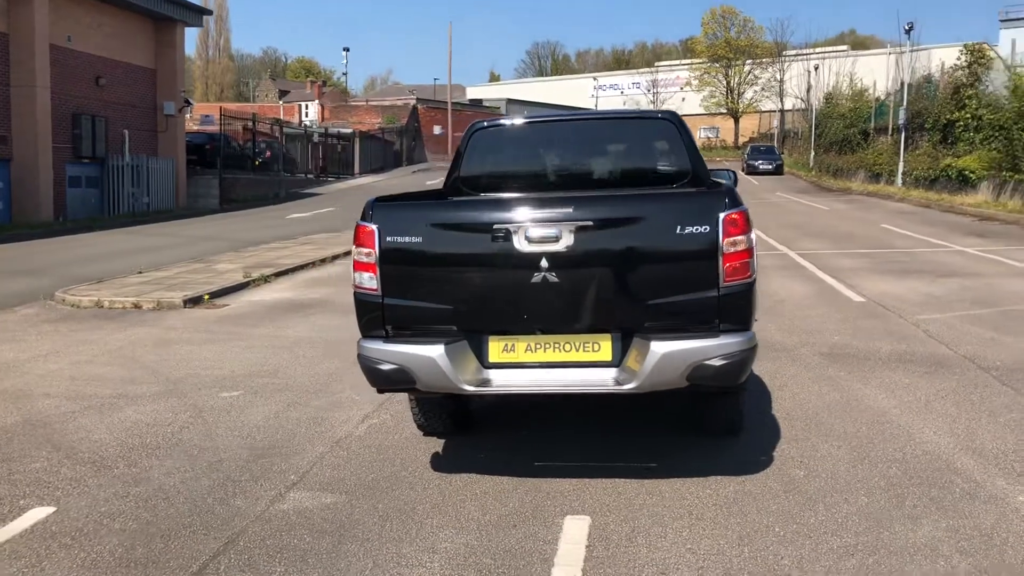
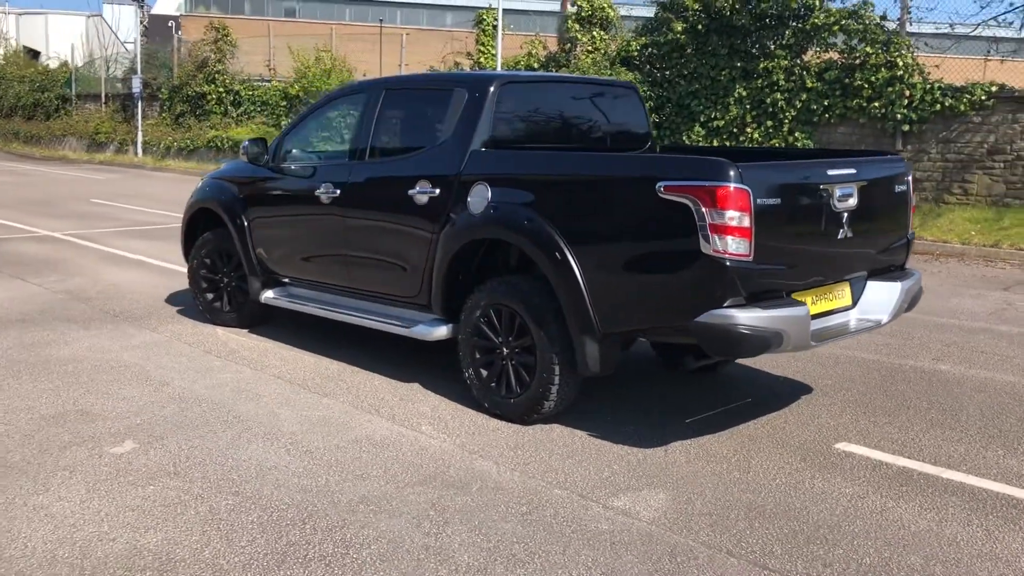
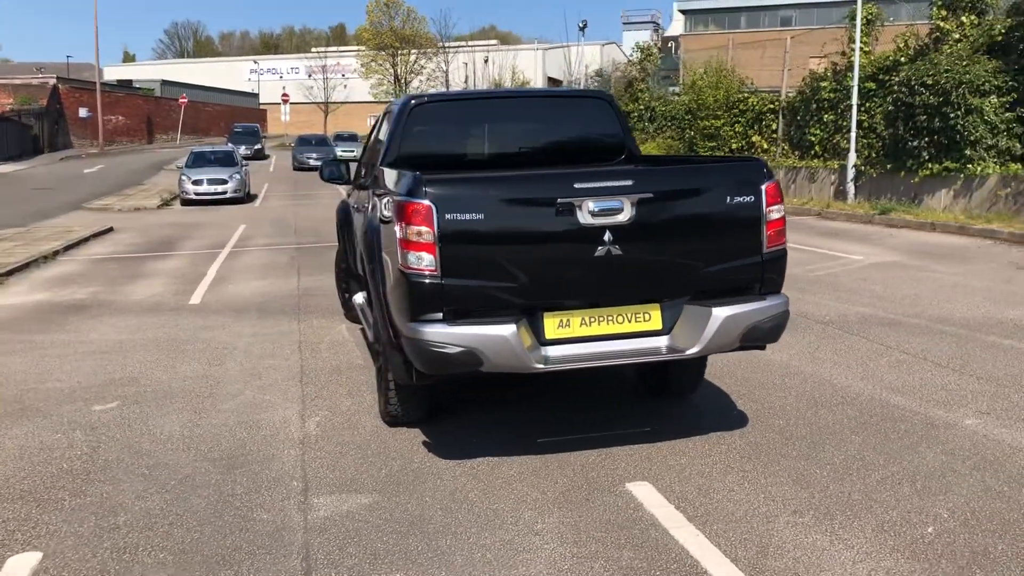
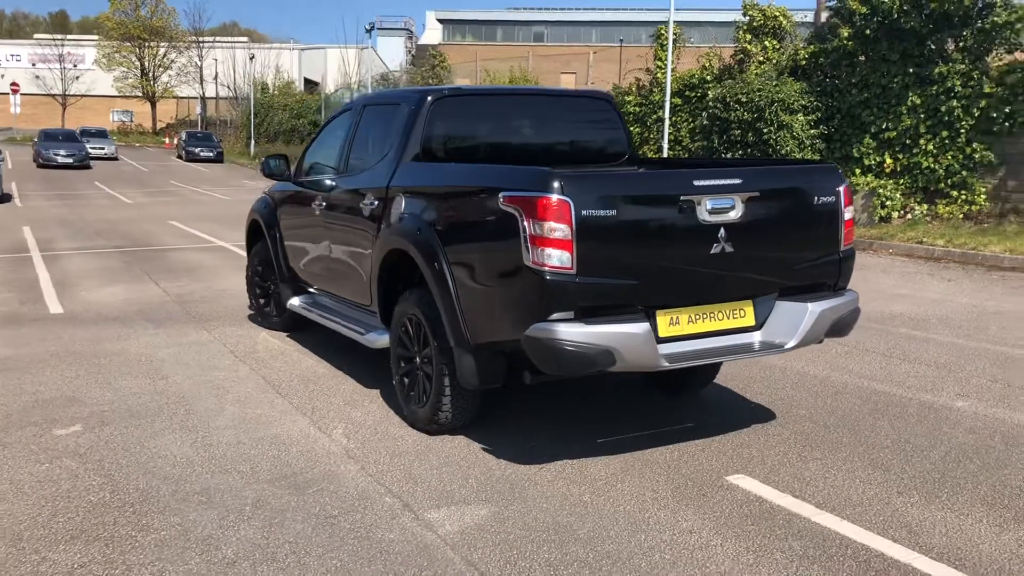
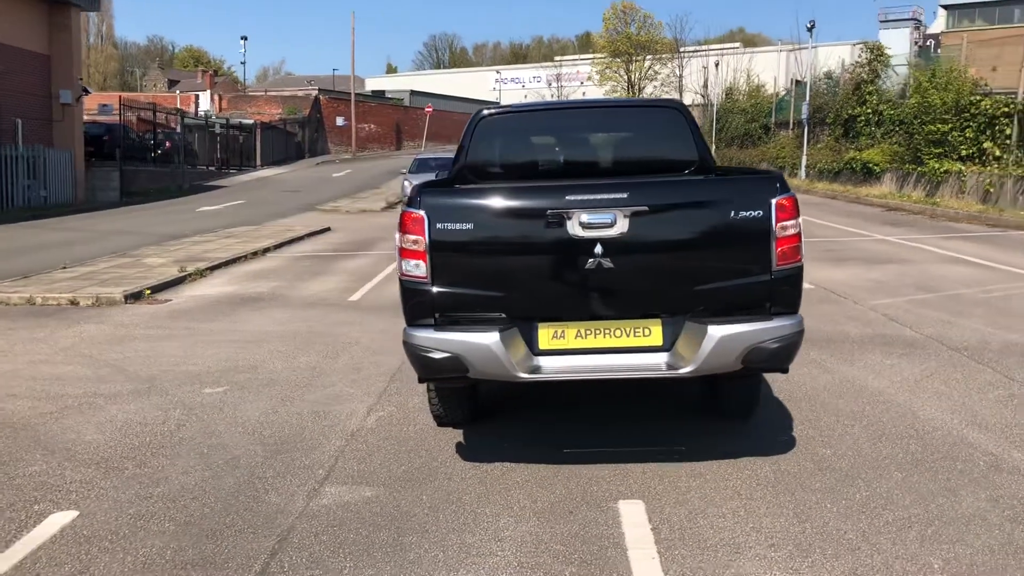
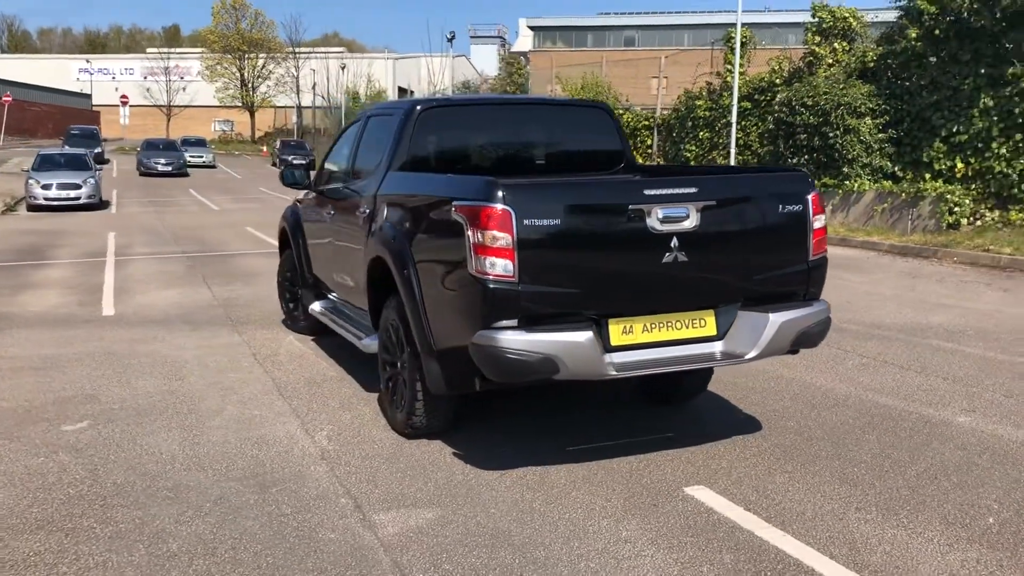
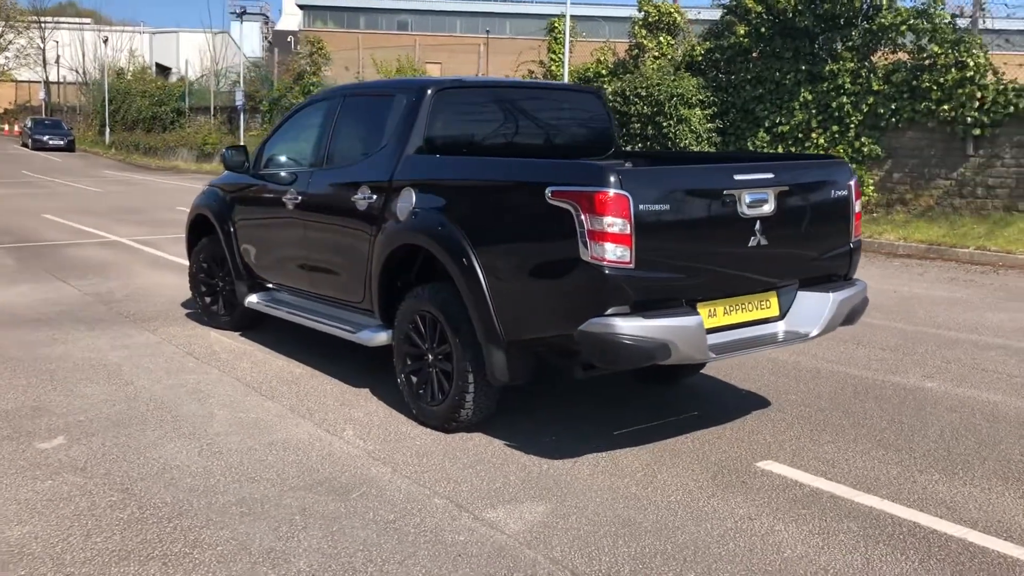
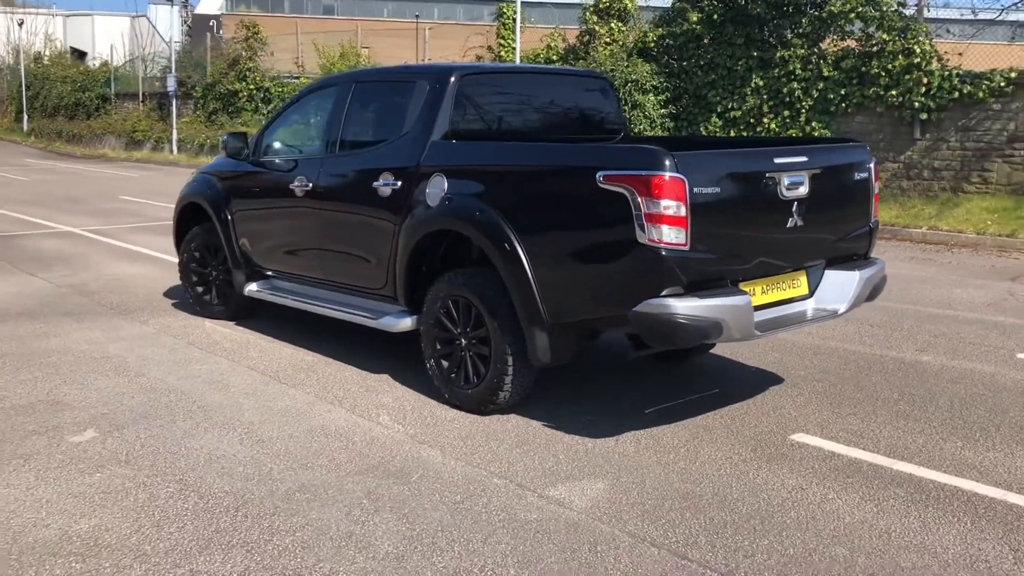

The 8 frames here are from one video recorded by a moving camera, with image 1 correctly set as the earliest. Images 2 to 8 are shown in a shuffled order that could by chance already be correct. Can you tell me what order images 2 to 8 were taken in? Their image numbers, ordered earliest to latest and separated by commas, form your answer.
5, 3, 6, 4, 7, 8, 2
